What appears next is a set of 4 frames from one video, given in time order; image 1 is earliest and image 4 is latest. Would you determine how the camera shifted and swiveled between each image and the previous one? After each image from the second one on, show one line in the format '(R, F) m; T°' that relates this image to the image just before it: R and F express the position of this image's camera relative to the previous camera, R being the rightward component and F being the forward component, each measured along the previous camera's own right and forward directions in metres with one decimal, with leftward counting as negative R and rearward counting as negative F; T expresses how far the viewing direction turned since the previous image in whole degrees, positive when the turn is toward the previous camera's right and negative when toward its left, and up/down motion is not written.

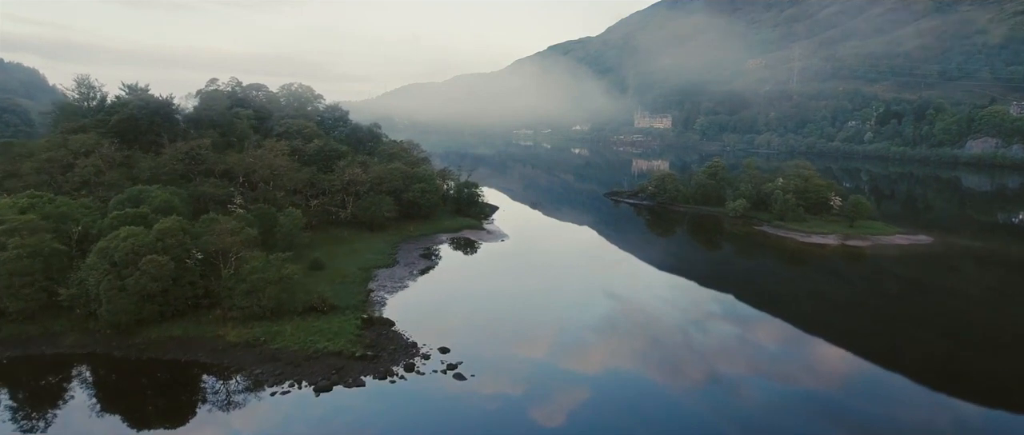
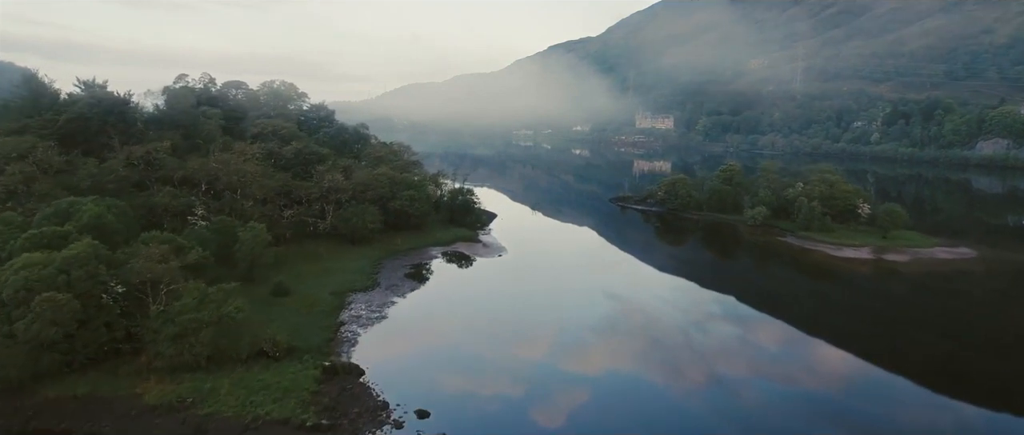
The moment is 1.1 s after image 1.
(+0.1, +5.1) m; 0°
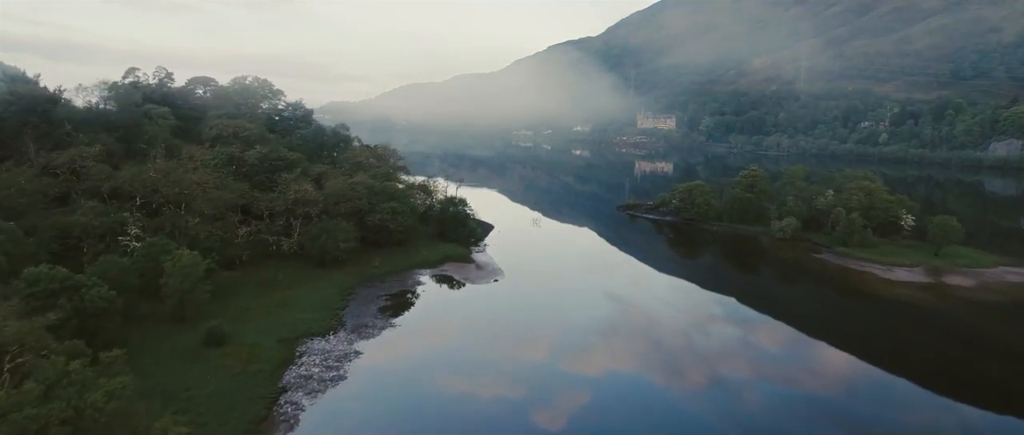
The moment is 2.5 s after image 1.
(+0.1, +6.4) m; 0°
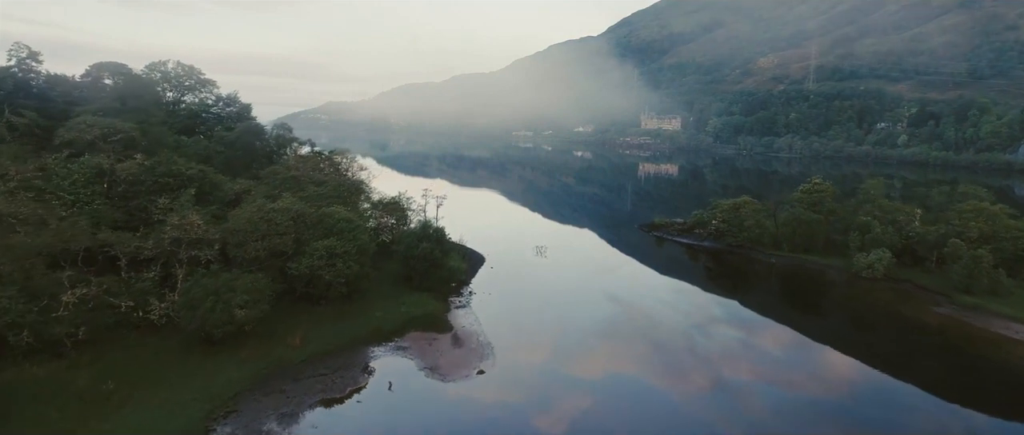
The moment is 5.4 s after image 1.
(+0.2, +12.9) m; 0°
